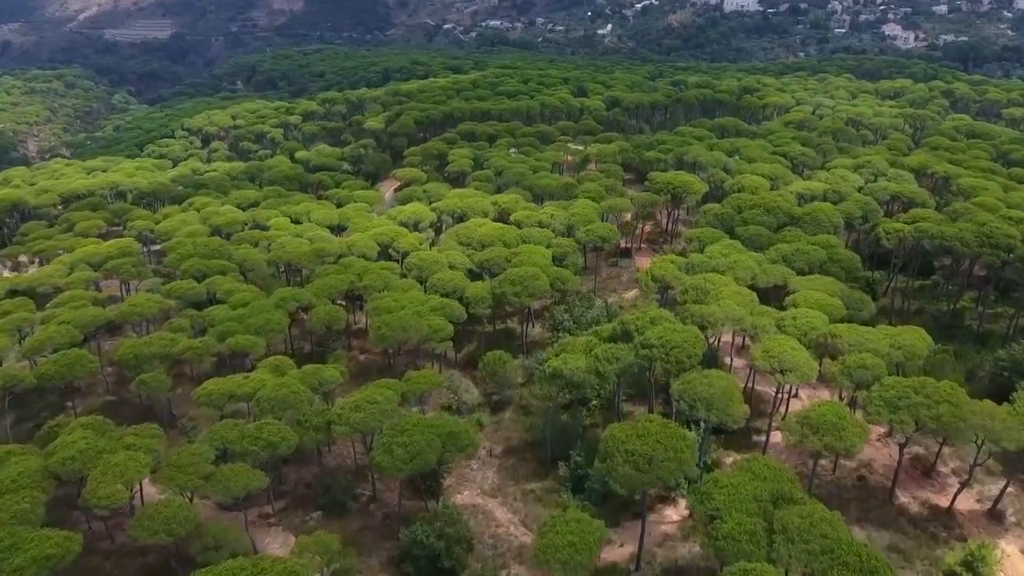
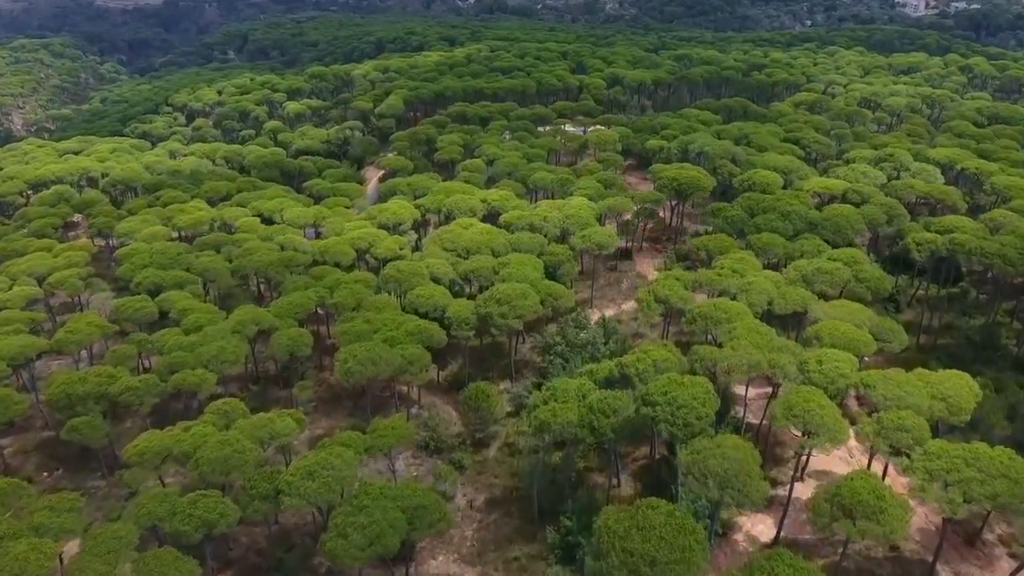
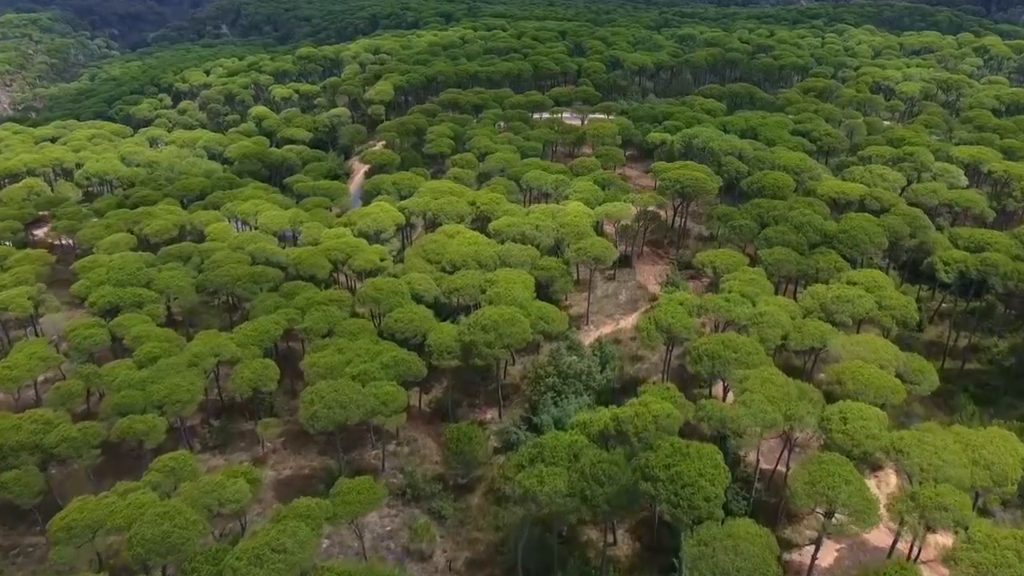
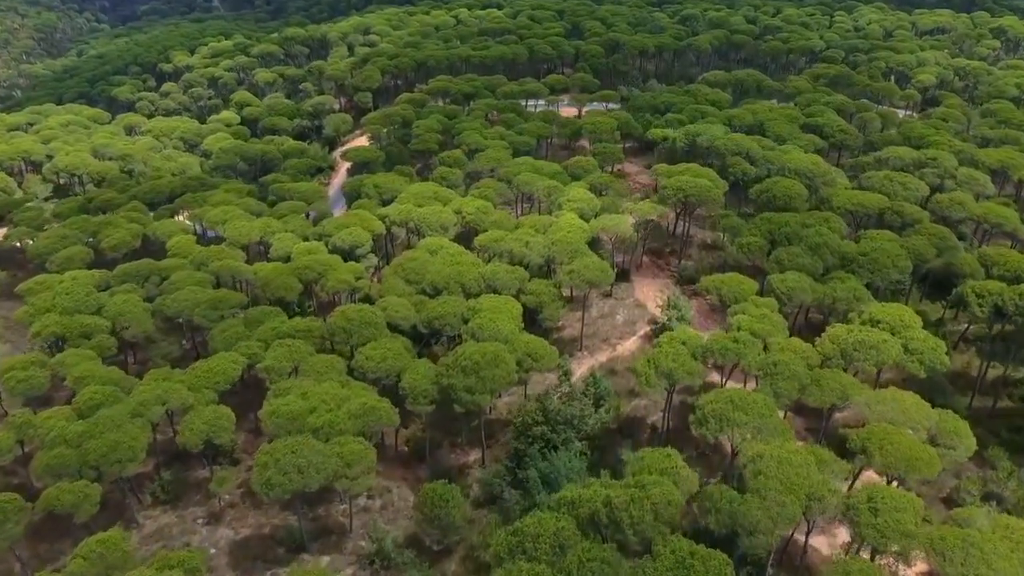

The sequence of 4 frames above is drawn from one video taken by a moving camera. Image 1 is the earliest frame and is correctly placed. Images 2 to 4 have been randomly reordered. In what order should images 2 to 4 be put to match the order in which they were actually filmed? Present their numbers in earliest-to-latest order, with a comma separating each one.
2, 3, 4
